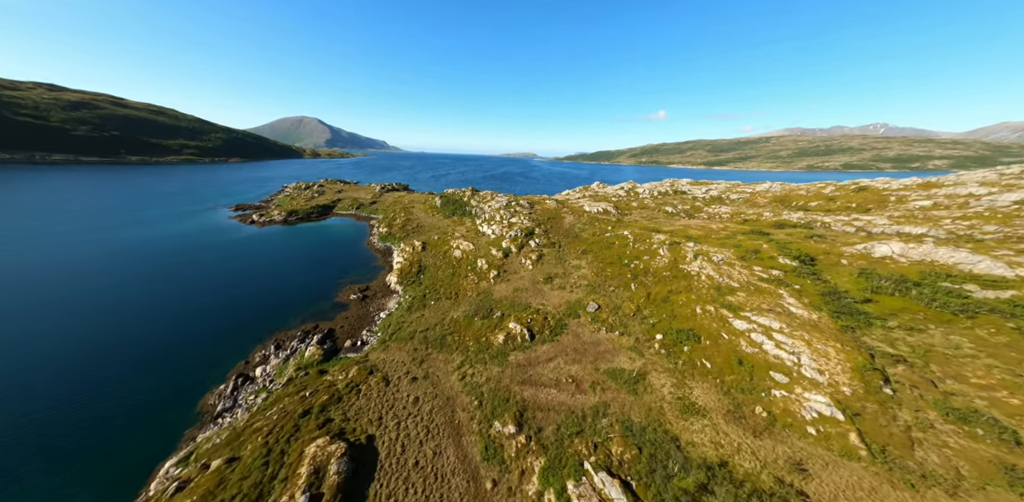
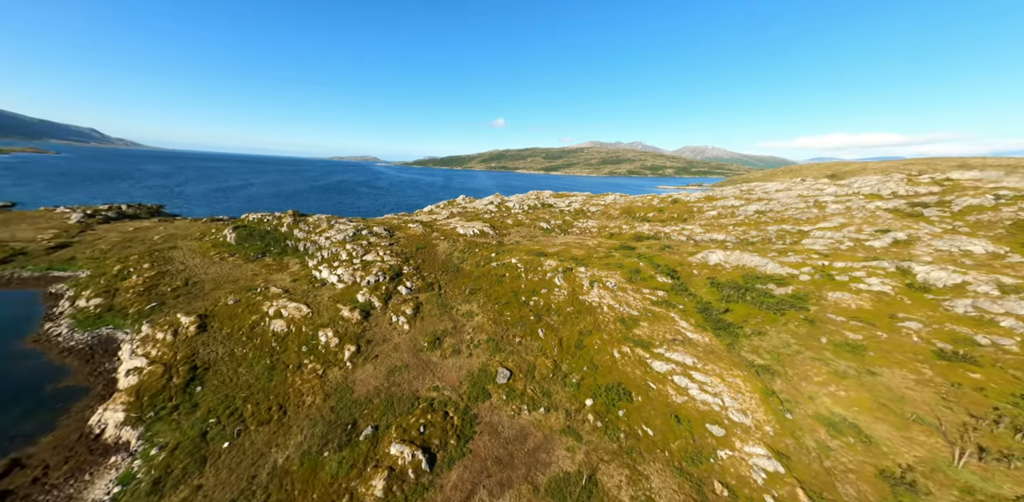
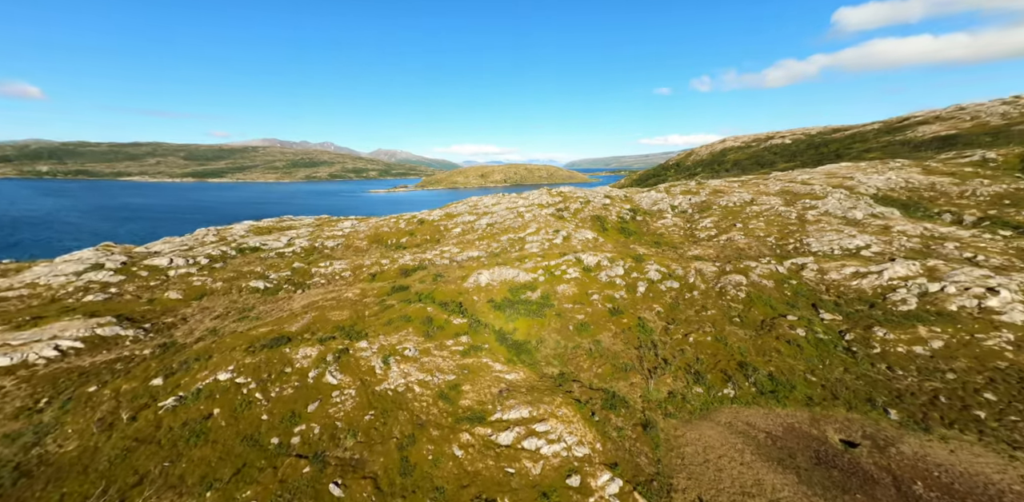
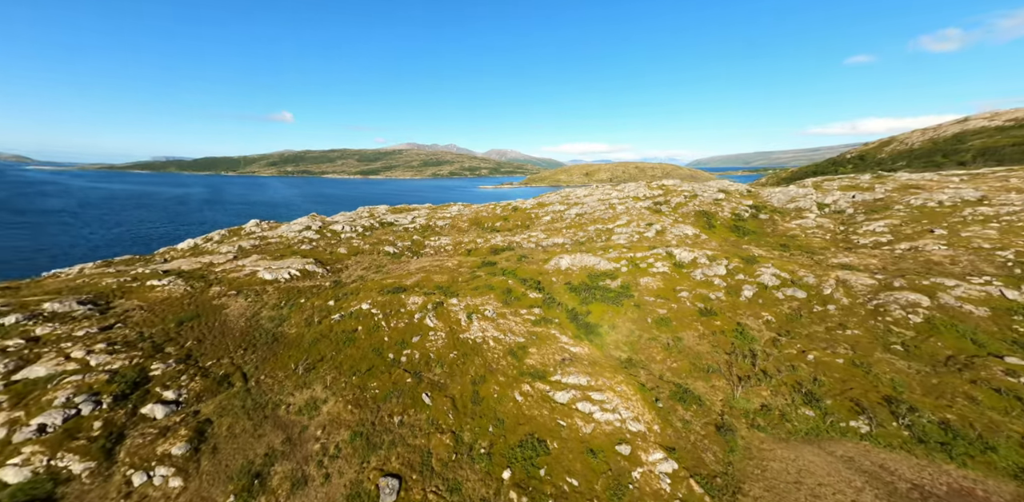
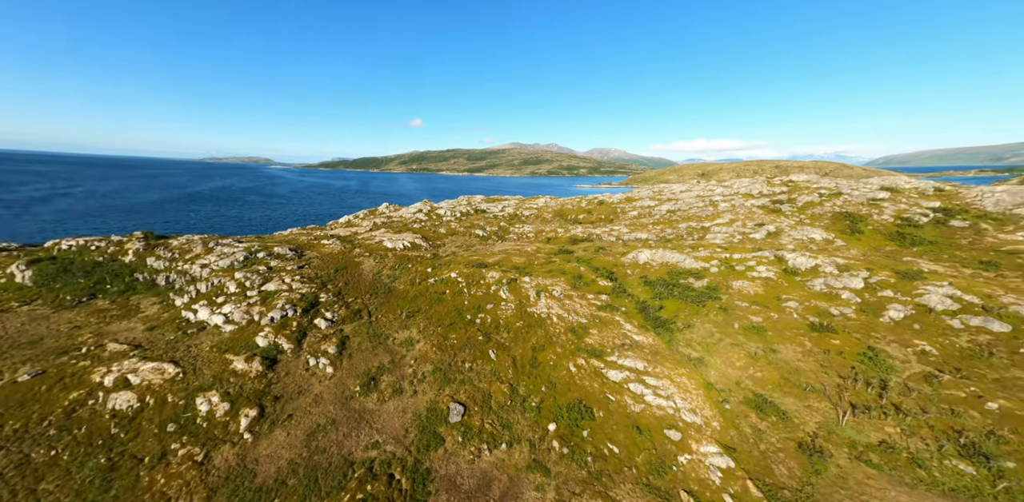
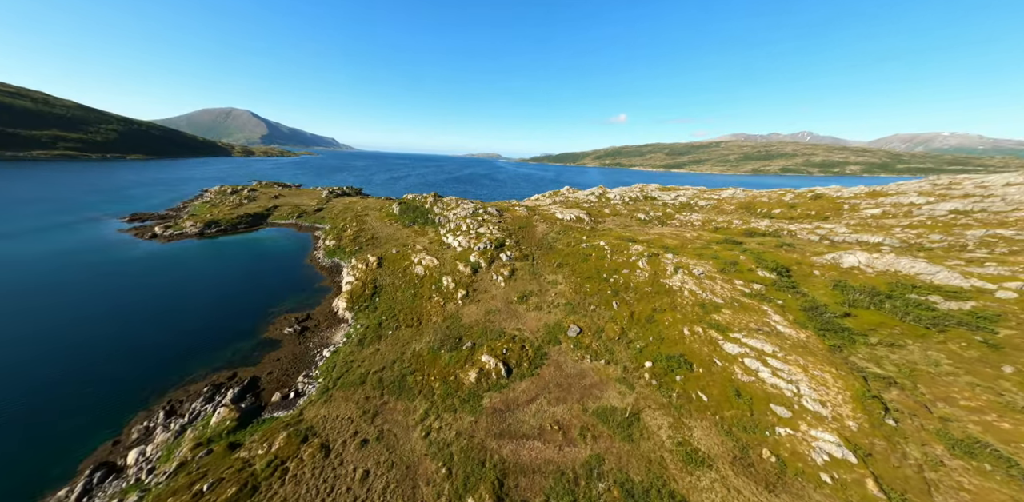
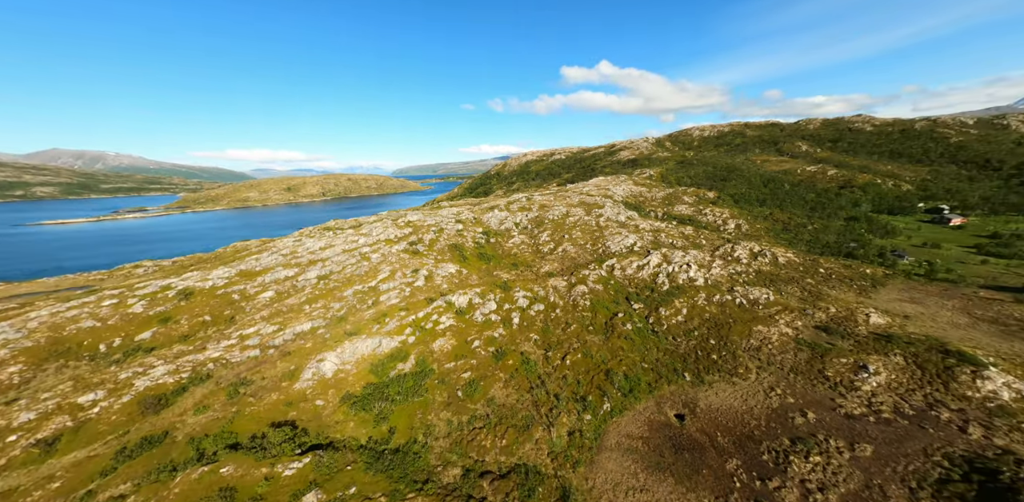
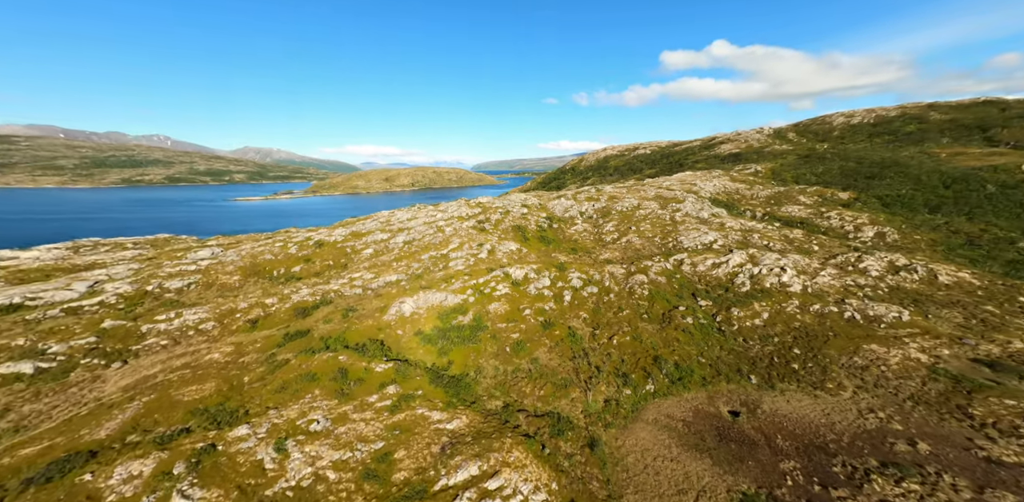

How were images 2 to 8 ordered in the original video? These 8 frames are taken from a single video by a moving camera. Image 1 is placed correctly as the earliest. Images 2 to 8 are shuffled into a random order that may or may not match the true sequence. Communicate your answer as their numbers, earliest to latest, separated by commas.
6, 2, 5, 4, 3, 8, 7
